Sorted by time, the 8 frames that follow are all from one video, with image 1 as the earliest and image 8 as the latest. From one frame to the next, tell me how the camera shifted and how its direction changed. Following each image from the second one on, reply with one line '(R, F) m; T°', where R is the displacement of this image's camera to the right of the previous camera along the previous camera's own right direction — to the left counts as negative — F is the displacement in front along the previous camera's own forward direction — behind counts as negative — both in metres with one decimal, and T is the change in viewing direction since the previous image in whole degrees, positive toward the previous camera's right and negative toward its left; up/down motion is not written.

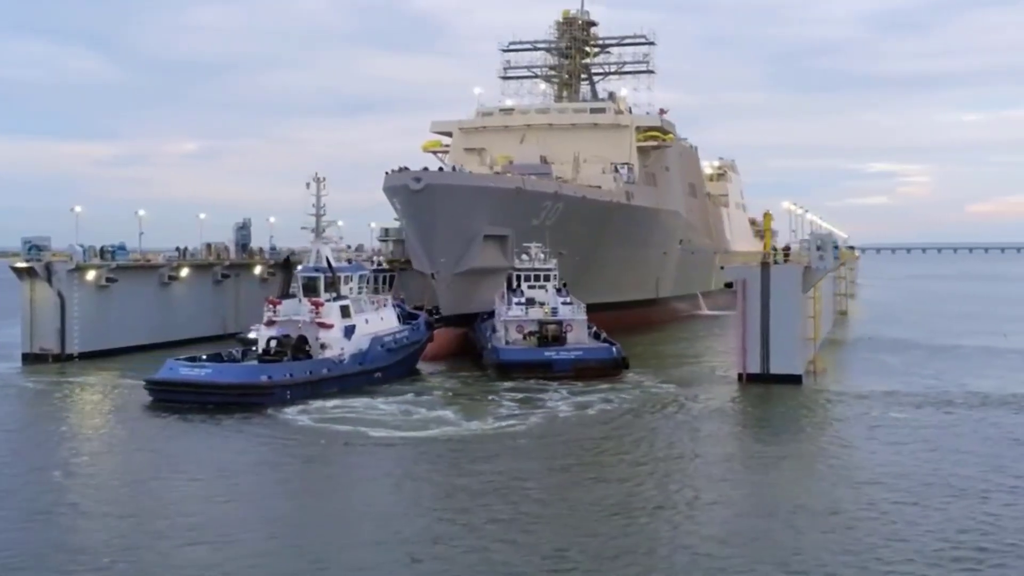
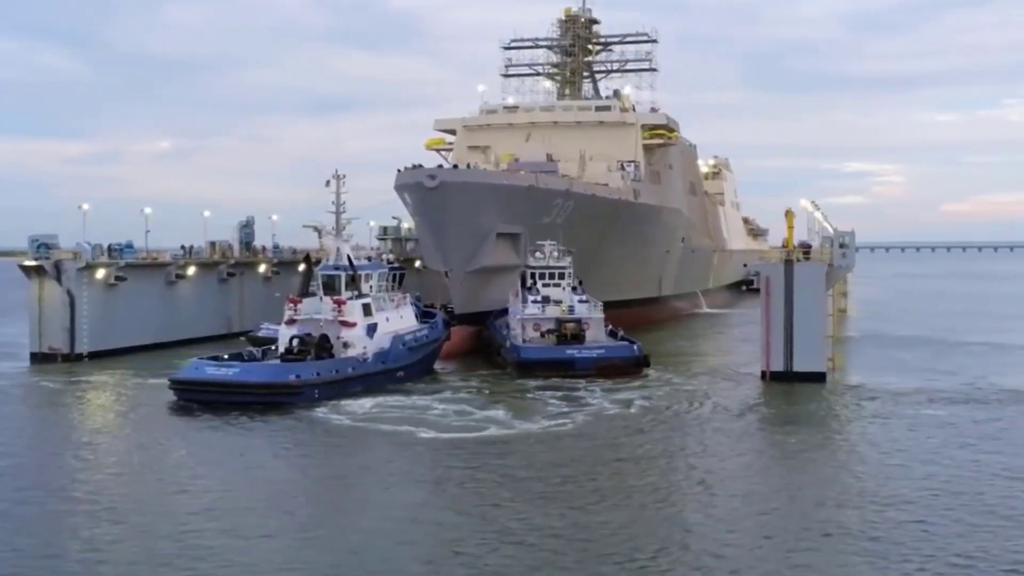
(-0.8, +0.1) m; +1°
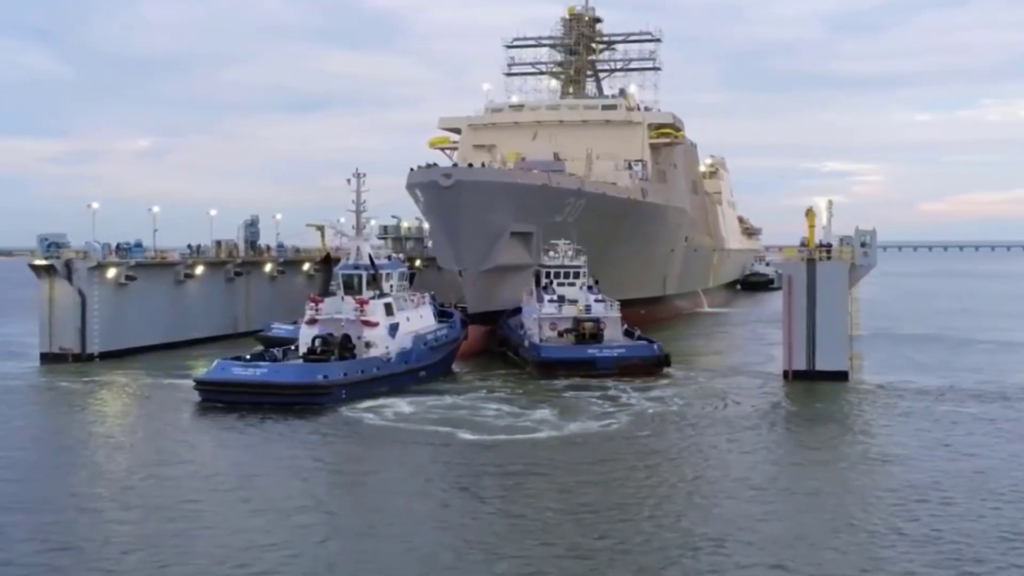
(-0.7, +0.1) m; +1°
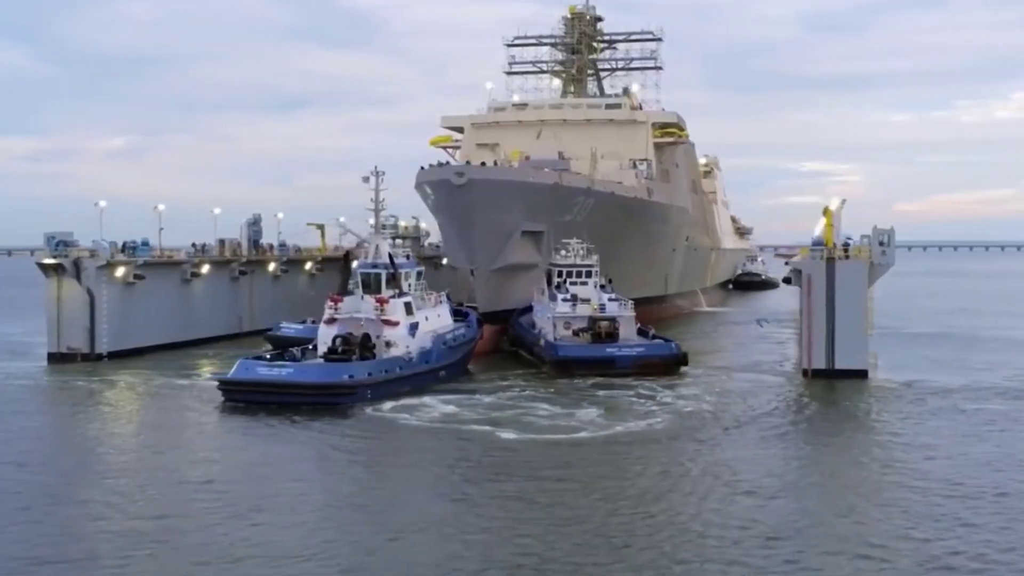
(-0.7, +0.1) m; +1°
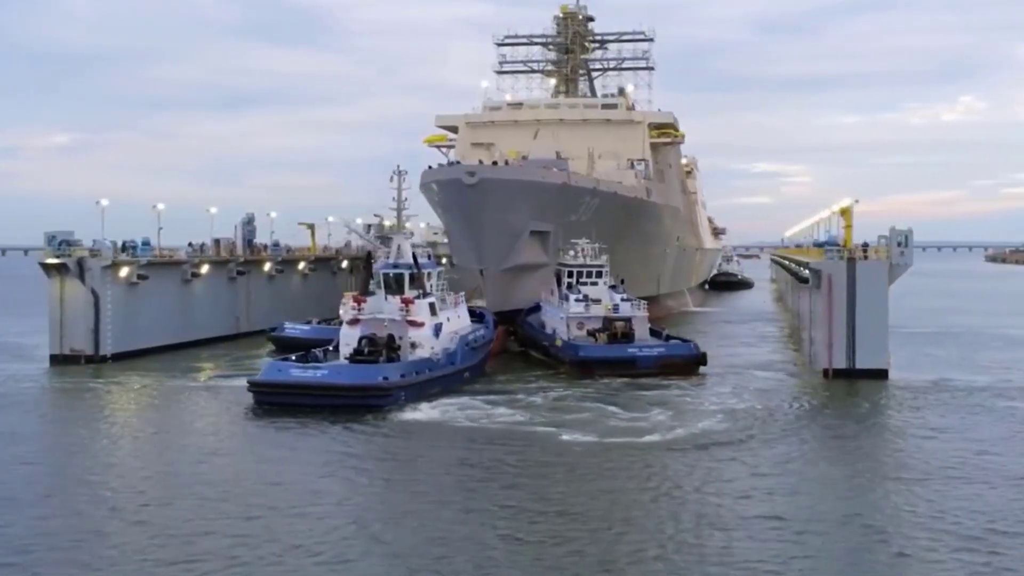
(-1.2, +0.1) m; +2°
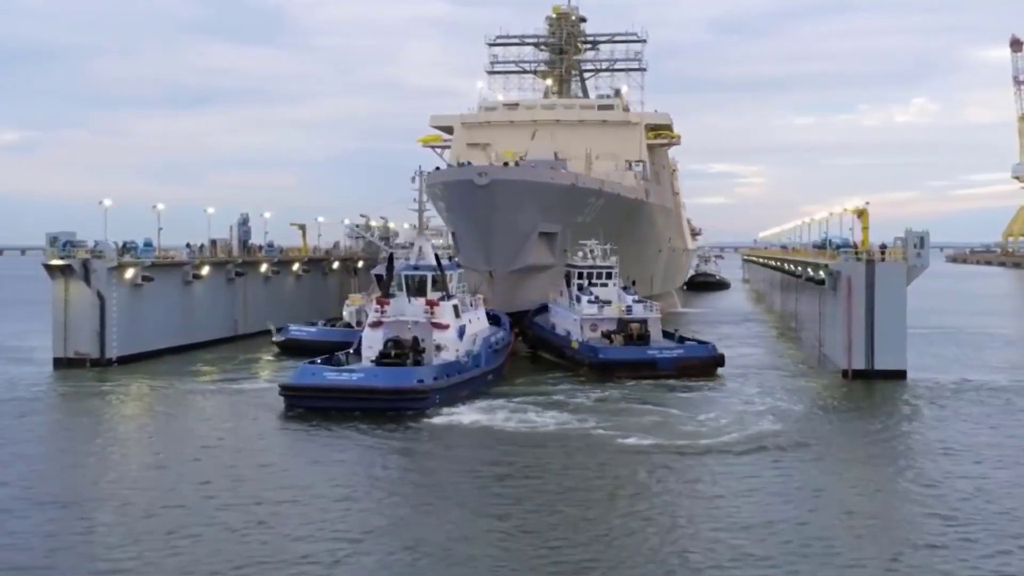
(-1.1, +0.1) m; +2°
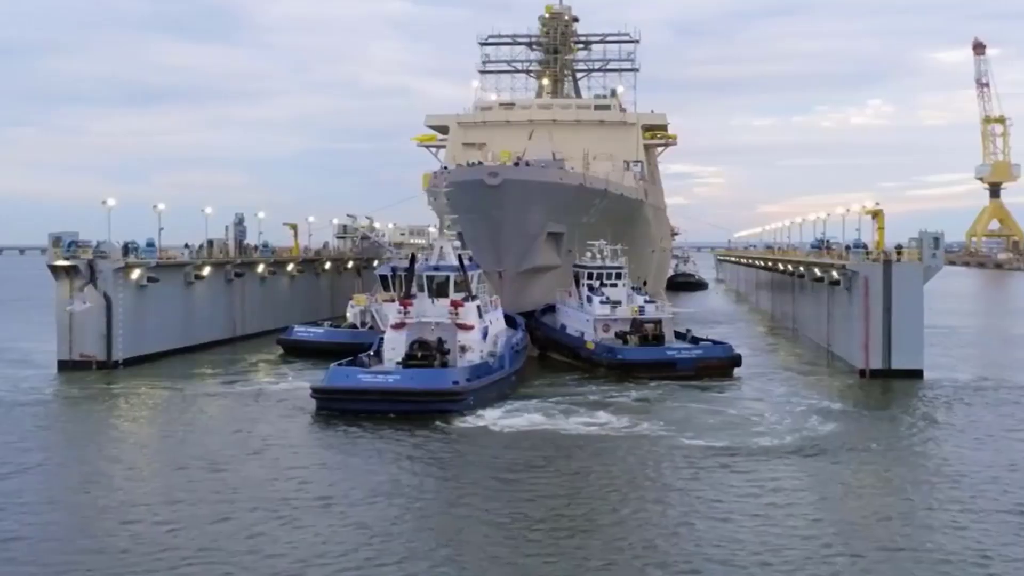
(-1.1, +0.1) m; +2°
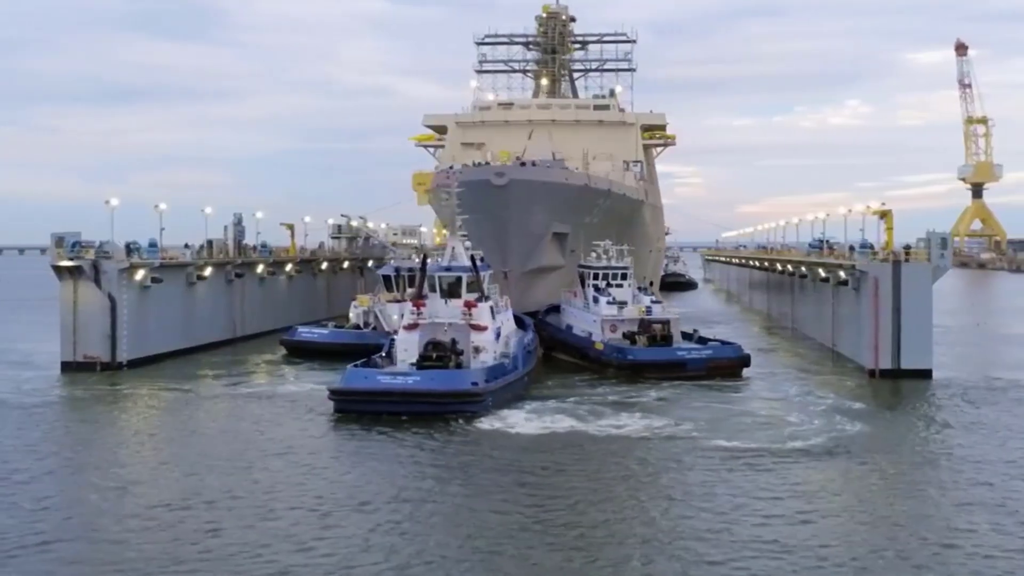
(-0.5, +0.1) m; +1°
